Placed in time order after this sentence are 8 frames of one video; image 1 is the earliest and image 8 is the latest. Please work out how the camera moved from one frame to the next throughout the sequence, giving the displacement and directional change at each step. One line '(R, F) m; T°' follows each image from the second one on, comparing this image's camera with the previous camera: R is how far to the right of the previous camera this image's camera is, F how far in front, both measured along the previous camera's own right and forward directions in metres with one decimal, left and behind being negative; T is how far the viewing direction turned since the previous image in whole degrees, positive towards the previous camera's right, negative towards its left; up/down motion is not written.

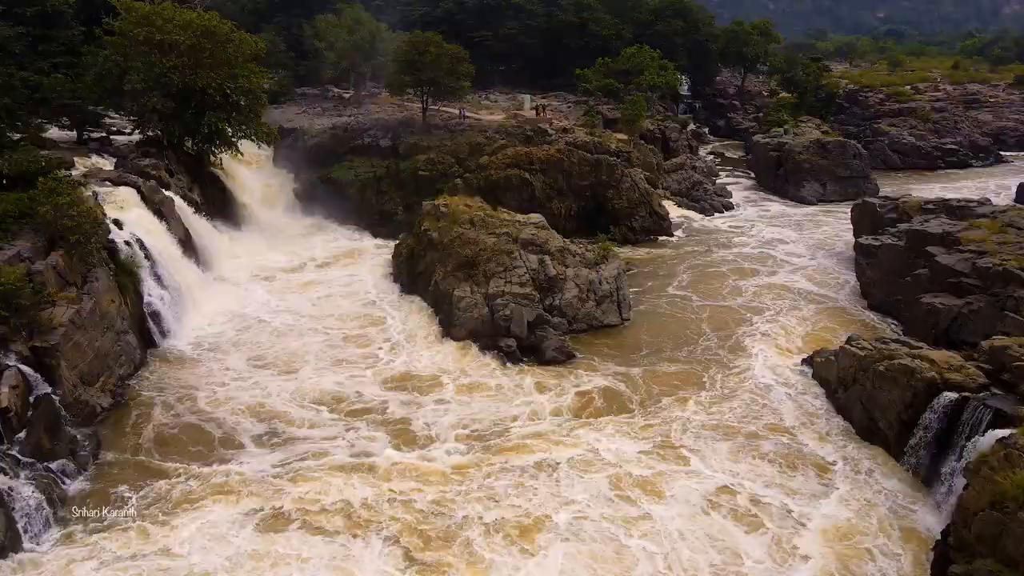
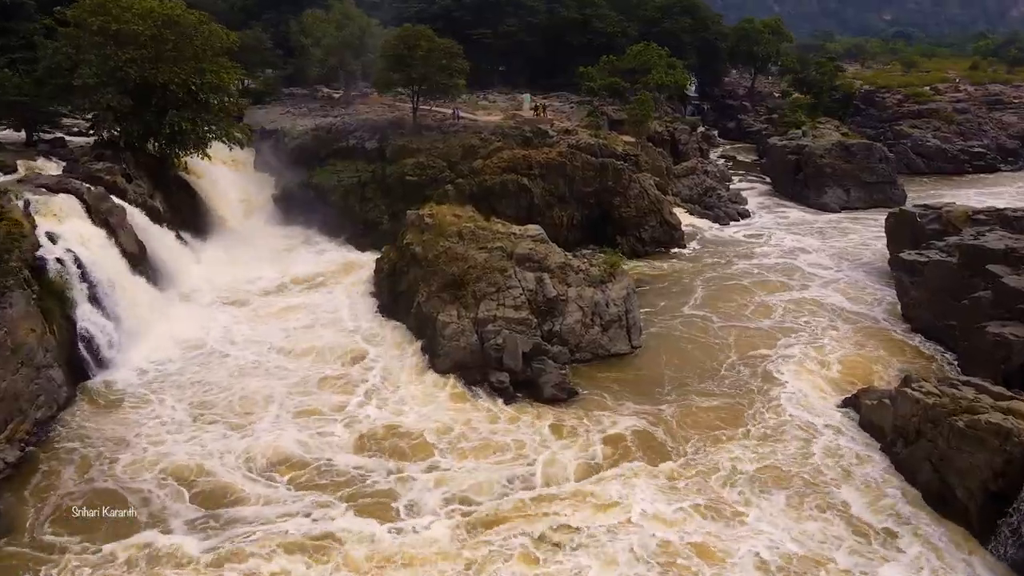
(+0.3, +4.1) m; 0°
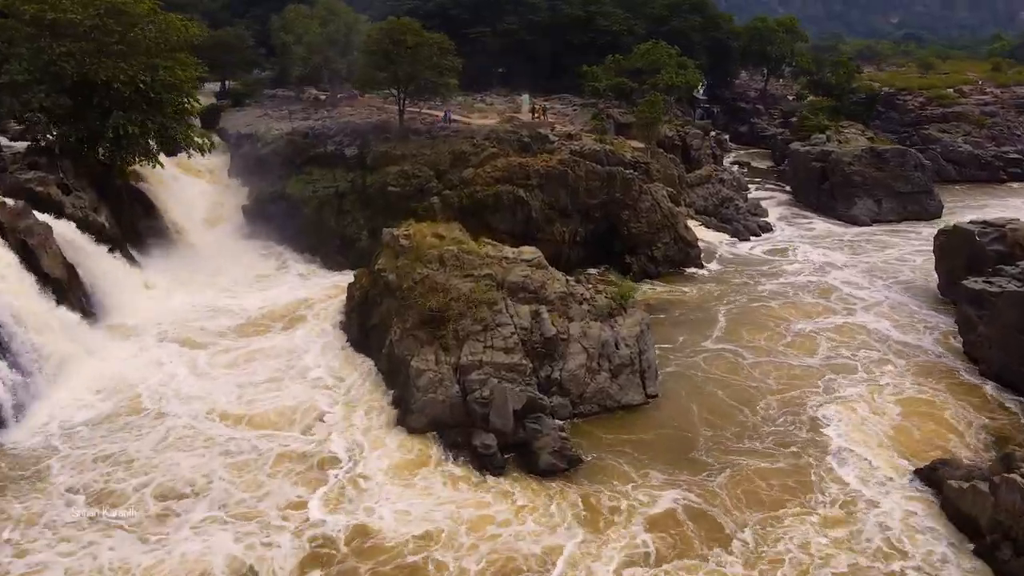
(+0.4, +4.7) m; 0°
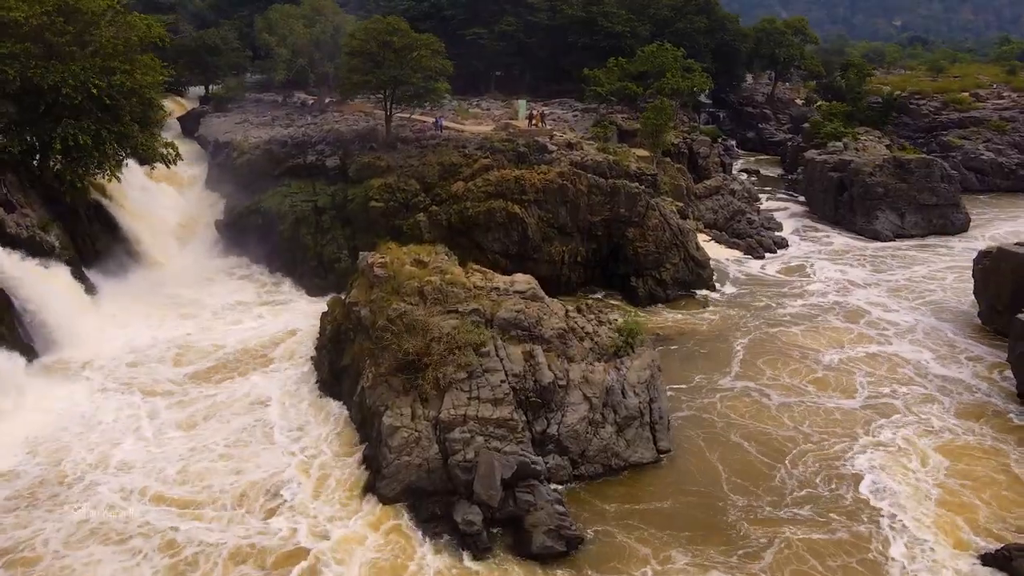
(+0.3, +3.2) m; 0°
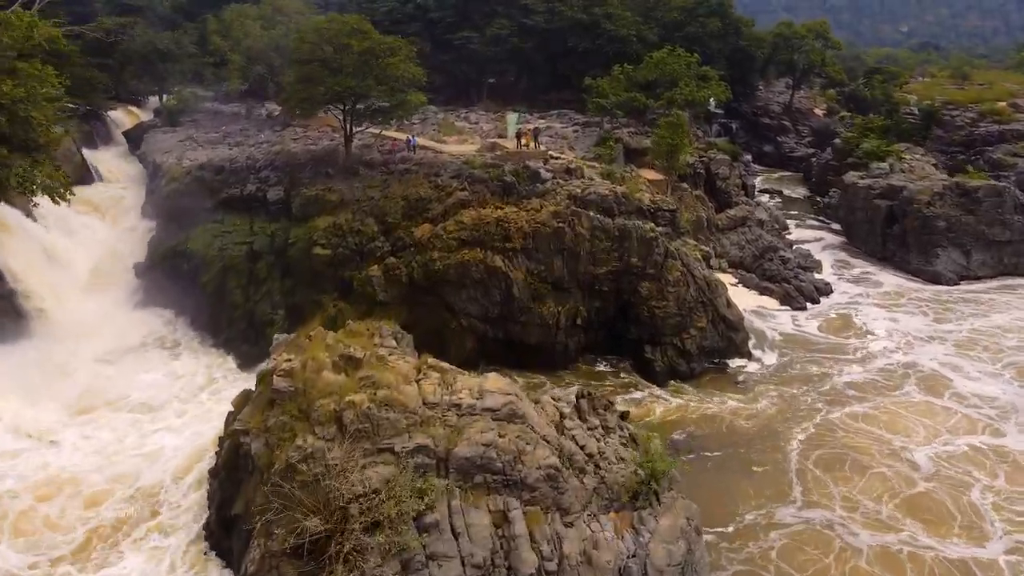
(+0.7, +7.1) m; 0°
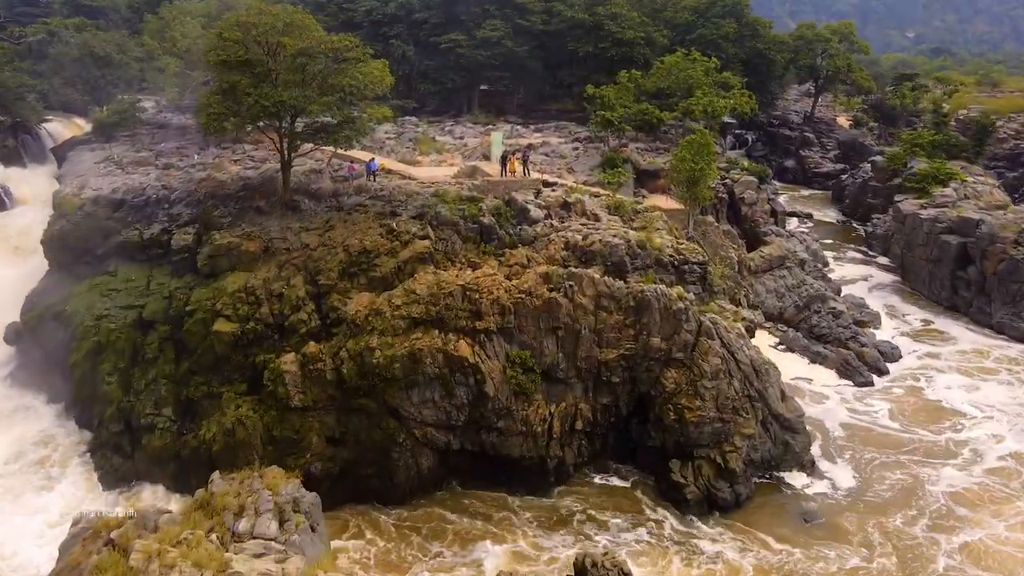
(+0.7, +7.1) m; 0°
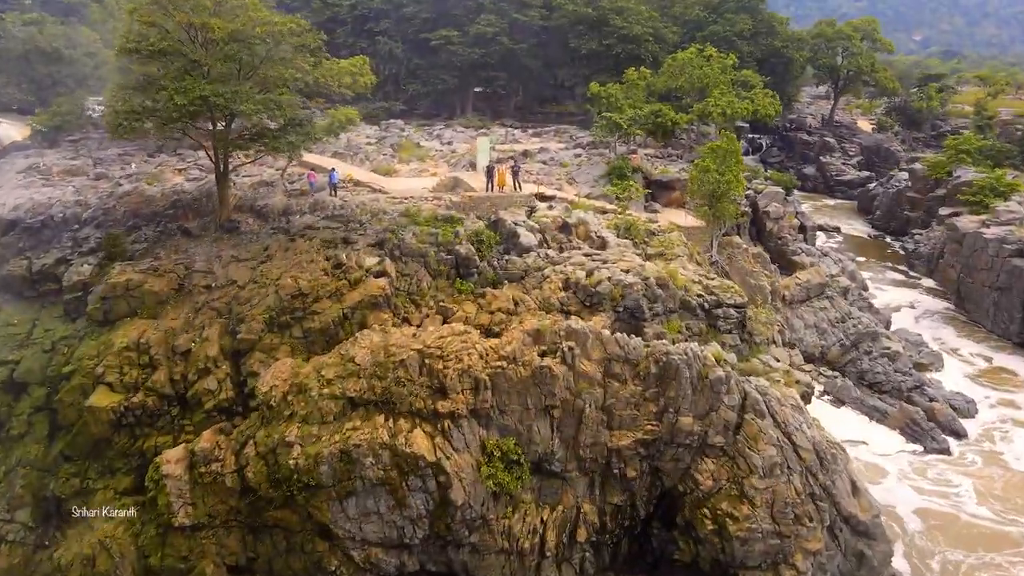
(+0.4, +4.9) m; 0°
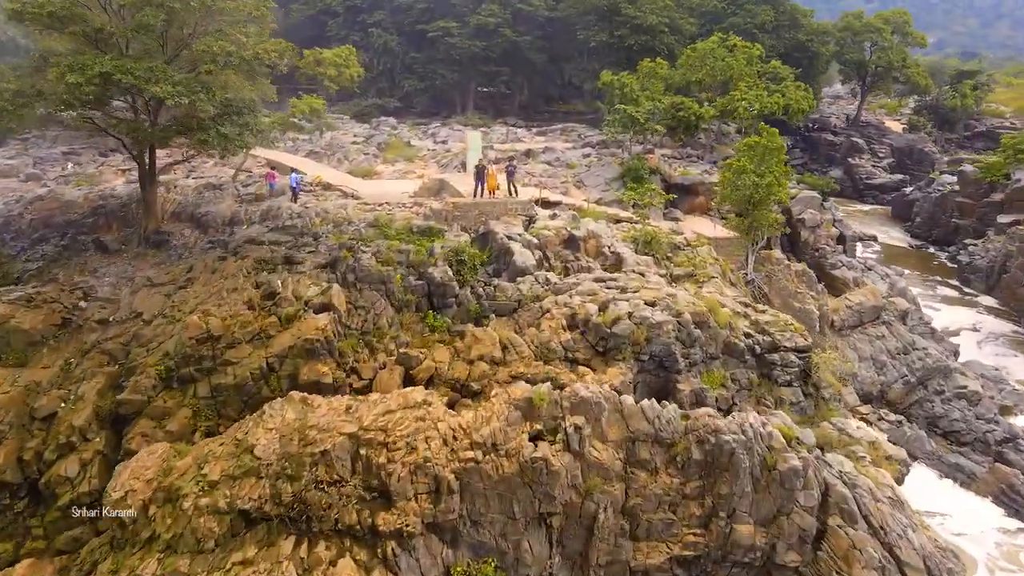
(+0.3, +4.2) m; -1°
